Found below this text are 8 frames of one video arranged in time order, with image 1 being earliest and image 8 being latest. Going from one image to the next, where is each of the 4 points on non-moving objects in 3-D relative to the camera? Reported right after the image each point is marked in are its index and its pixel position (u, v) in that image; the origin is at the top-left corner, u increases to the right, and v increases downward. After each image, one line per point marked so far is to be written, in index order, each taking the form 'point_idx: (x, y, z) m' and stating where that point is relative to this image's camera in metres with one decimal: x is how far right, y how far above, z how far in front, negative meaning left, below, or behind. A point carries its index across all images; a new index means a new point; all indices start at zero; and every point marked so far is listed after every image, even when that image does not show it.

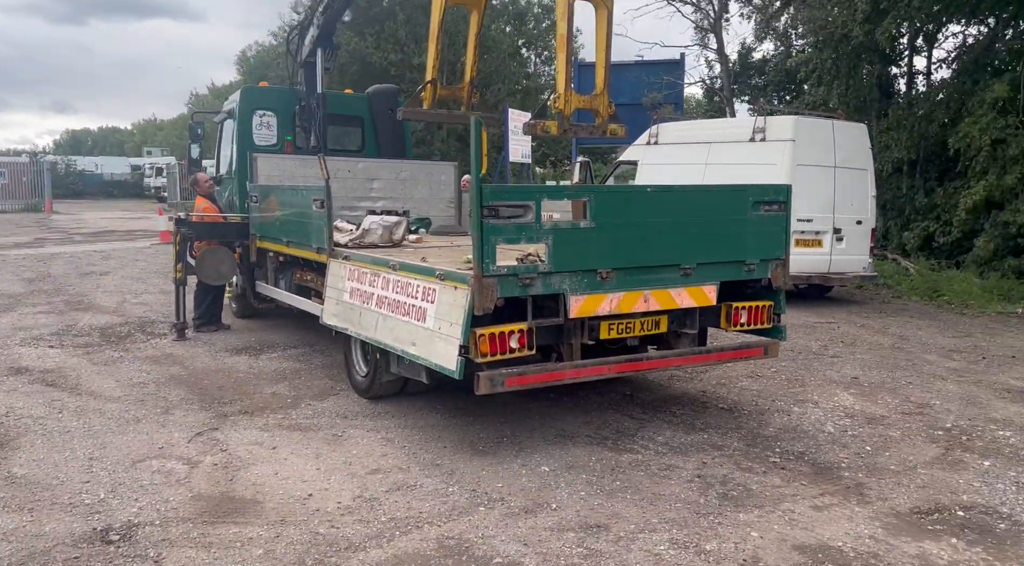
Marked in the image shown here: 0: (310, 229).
0: (-1.7, +0.4, +6.5) m
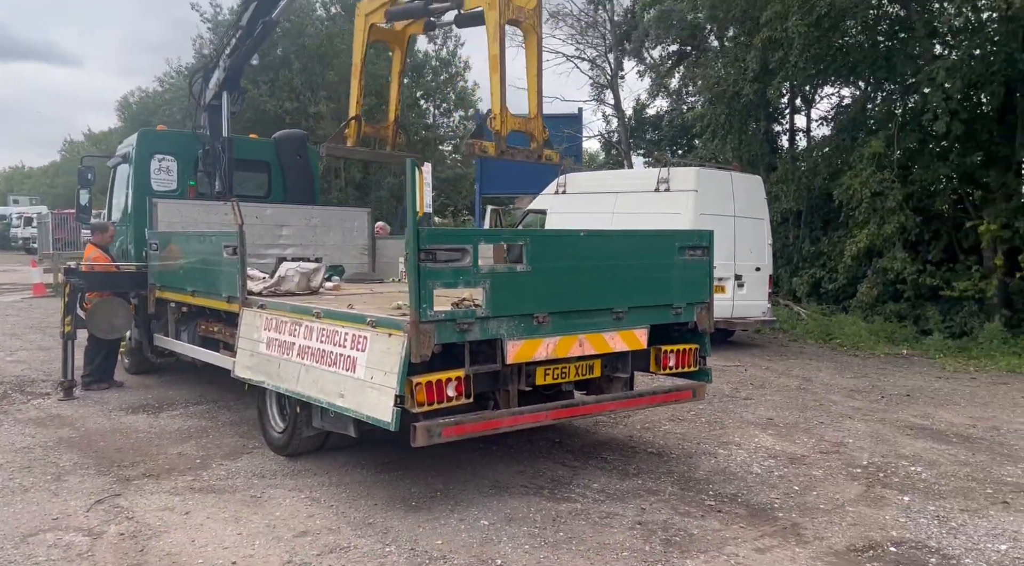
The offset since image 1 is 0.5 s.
0: (-2.3, 0.0, +6.1) m
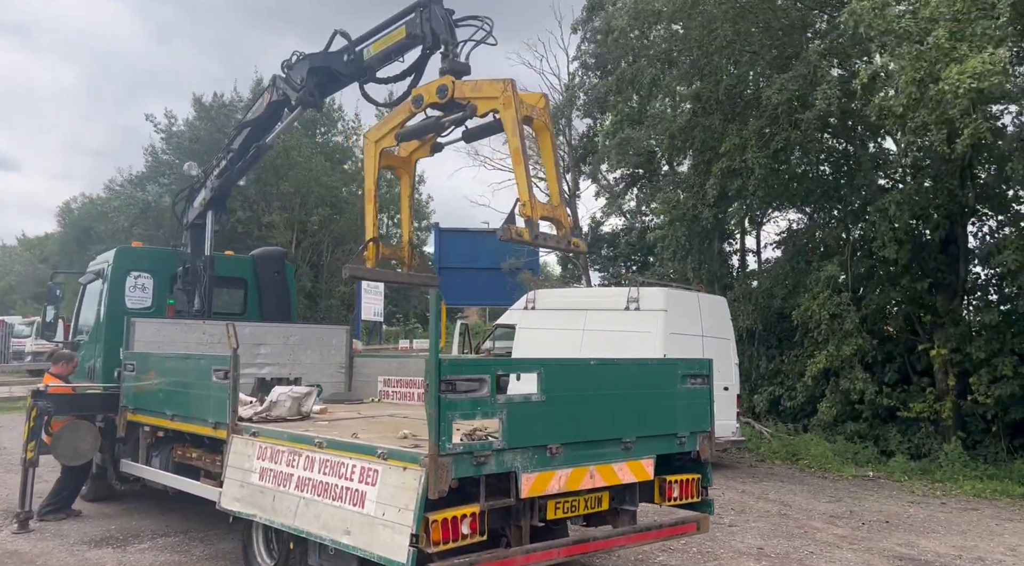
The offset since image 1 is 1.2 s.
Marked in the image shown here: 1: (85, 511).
0: (-2.3, -0.9, +6.0) m
1: (-4.1, -2.2, +7.8) m
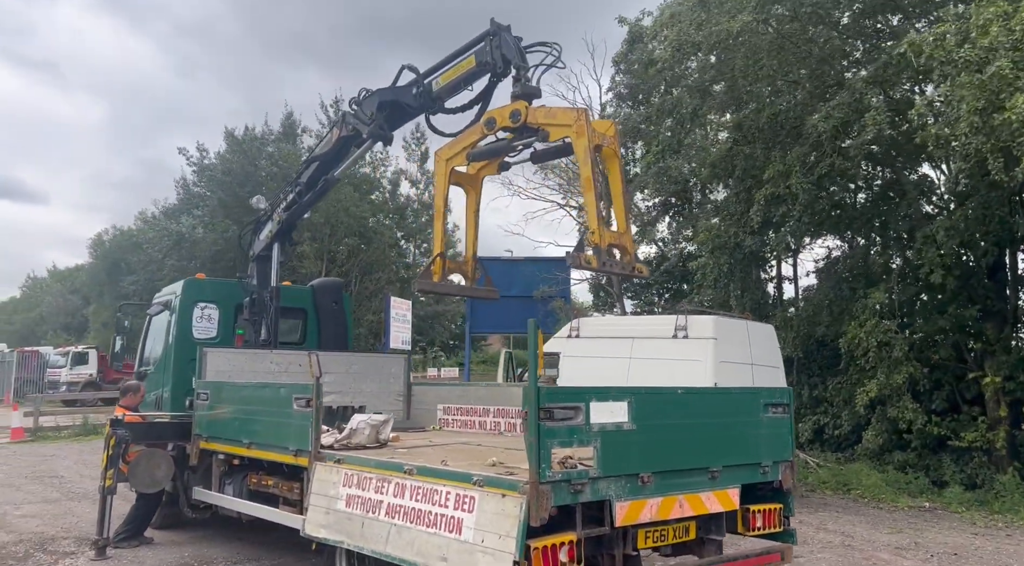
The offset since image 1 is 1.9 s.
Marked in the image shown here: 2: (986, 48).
0: (-1.7, -1.1, +6.1) m
1: (-3.5, -2.5, +7.9) m
2: (+5.4, +2.7, +9.2) m
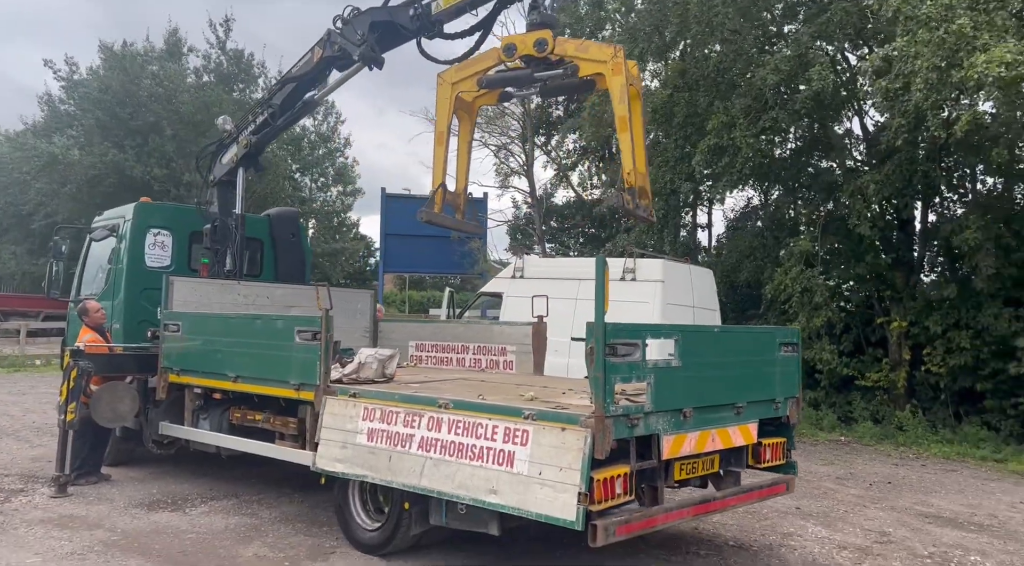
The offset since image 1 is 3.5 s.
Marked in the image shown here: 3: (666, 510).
0: (-1.7, -0.6, +5.9) m
1: (-3.7, -1.8, +7.5) m
2: (+5.1, +3.3, +9.6) m
3: (+0.9, -1.3, +4.5) m
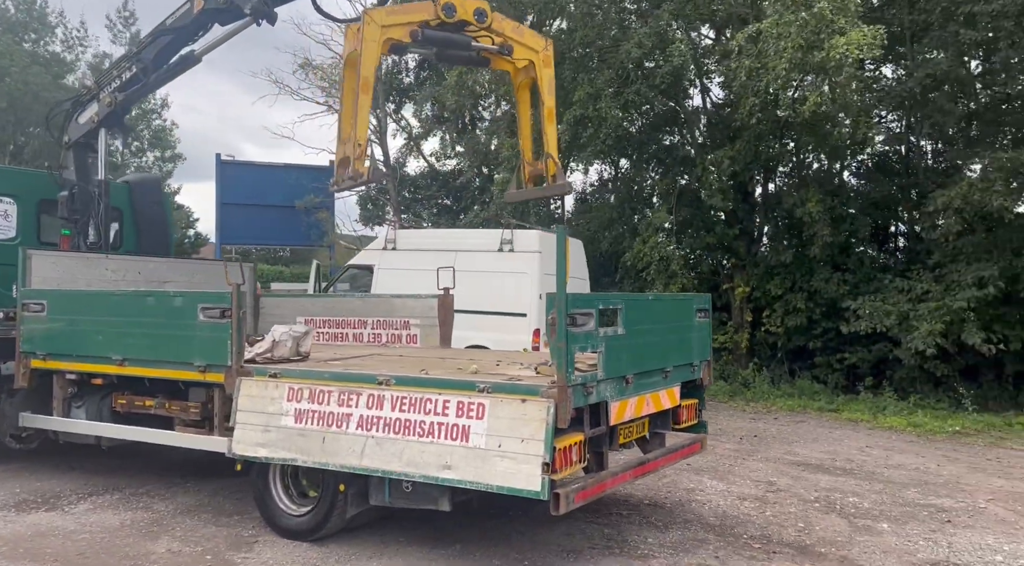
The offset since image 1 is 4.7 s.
0: (-2.2, -0.4, +5.4) m
1: (-4.6, -1.6, +6.6) m
2: (+3.6, +3.7, +10.3) m
3: (+0.6, -1.1, +4.6) m
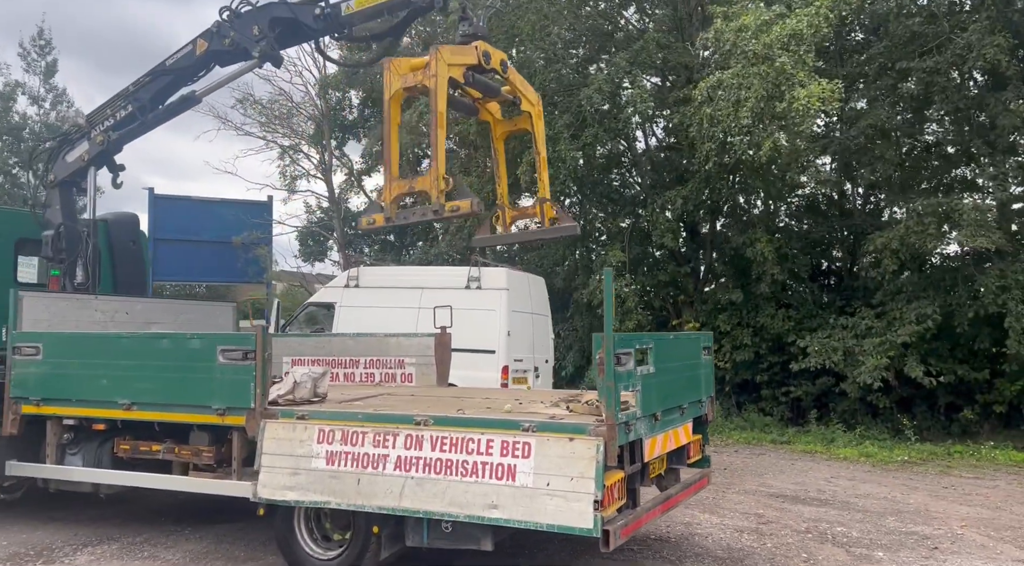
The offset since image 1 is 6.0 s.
0: (-2.1, -0.7, +5.3) m
1: (-4.5, -1.9, +6.3) m
2: (+3.3, +3.2, +10.9) m
3: (+0.8, -1.3, +4.7) m
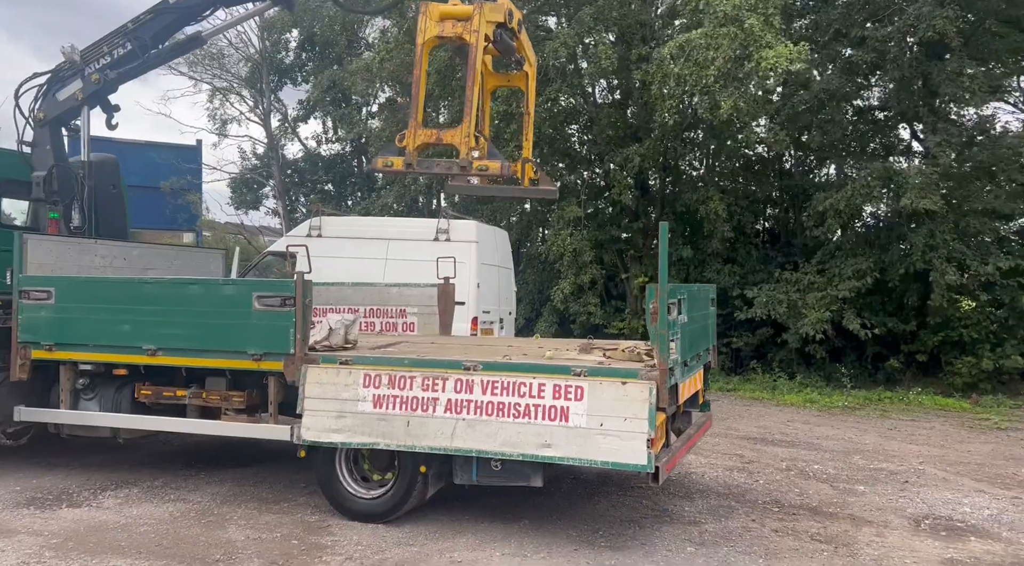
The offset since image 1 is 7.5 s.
0: (-1.8, -0.3, +5.3) m
1: (-4.4, -1.5, +6.1) m
2: (+3.0, +3.8, +11.2) m
3: (+1.0, -1.1, +5.1) m
